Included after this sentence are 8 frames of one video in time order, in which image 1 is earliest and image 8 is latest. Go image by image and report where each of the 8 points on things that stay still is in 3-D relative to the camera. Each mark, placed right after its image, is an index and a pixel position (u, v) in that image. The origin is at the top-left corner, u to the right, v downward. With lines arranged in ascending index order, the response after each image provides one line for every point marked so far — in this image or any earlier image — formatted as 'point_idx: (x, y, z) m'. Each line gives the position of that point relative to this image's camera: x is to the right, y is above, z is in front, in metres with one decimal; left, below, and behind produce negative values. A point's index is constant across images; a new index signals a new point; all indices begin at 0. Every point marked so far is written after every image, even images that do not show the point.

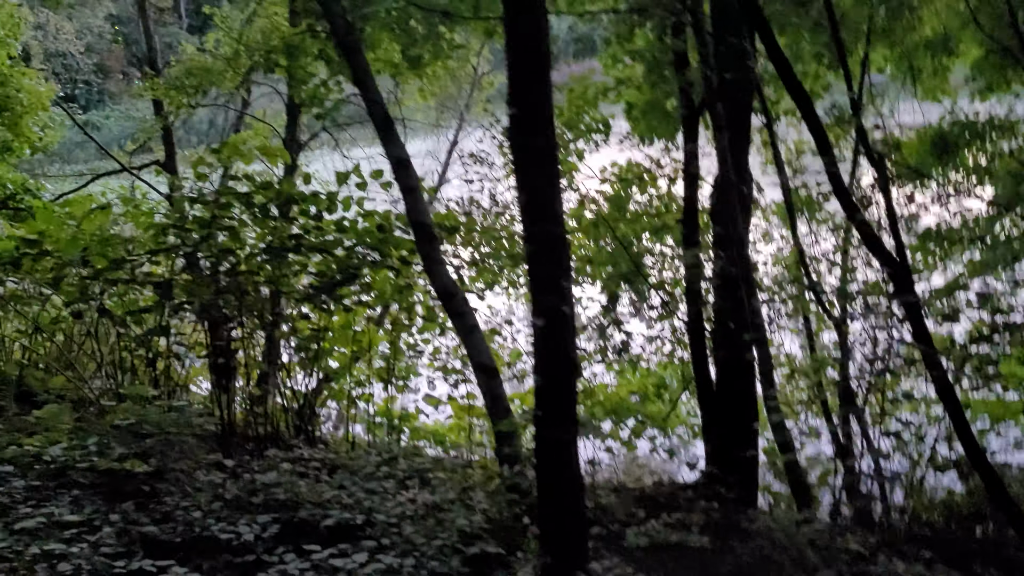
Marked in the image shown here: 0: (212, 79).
0: (-3.0, +2.1, +7.4) m
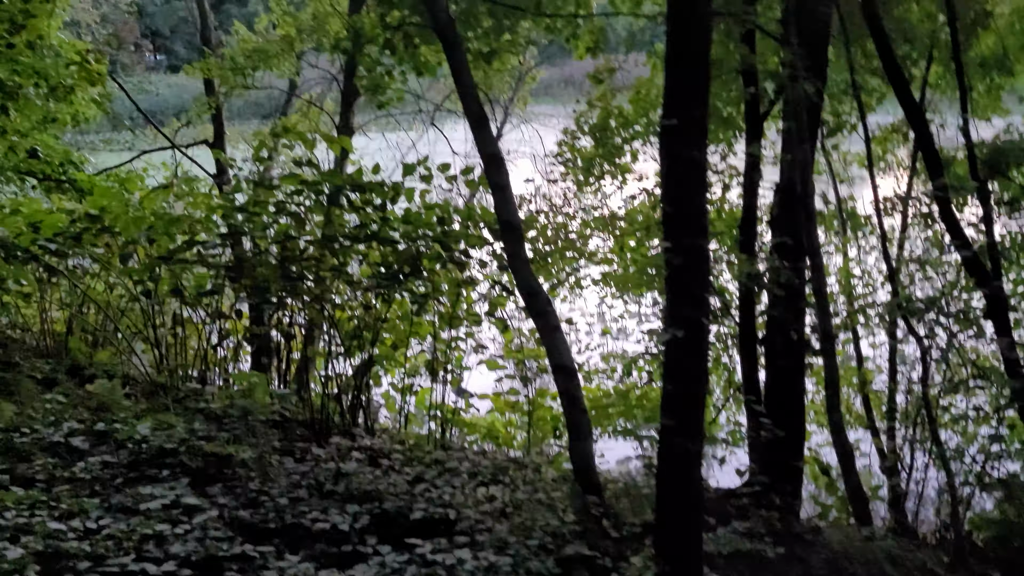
0: (-2.4, +2.3, +7.4) m
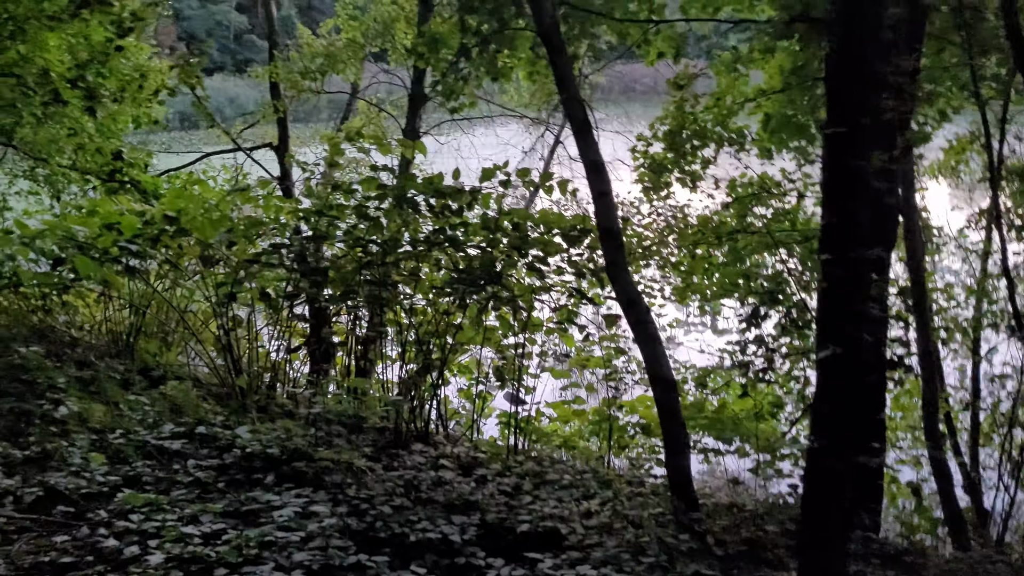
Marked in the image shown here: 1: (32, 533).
0: (-1.8, +2.2, +7.4) m
1: (-1.8, -0.9, +2.8) m
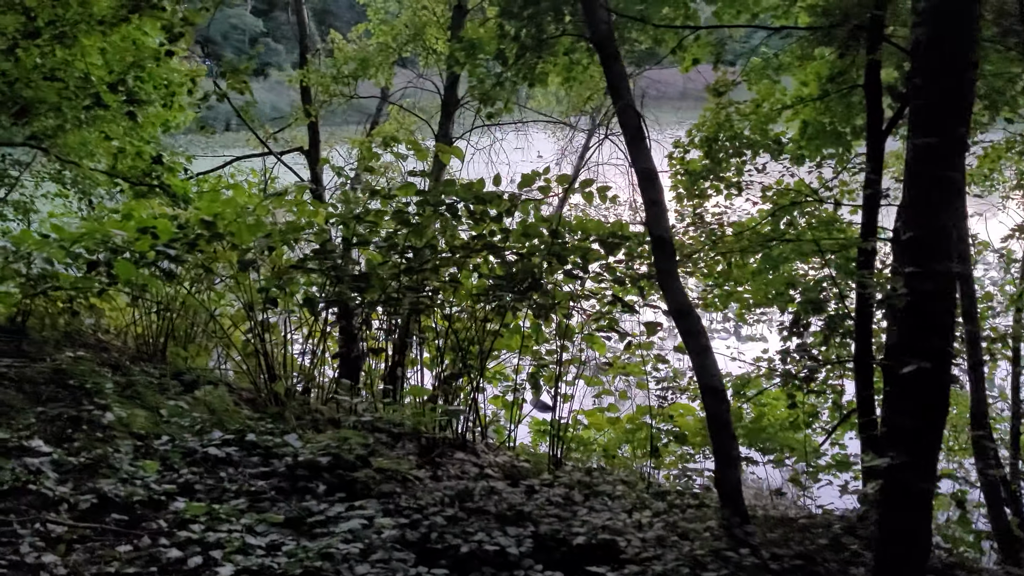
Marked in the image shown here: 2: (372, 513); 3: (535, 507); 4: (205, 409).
0: (-1.4, +2.2, +7.4) m
1: (-1.6, -0.9, +2.8) m
2: (-0.6, -1.0, +3.3) m
3: (+0.1, -1.0, +3.5) m
4: (-2.1, -0.8, +5.0) m
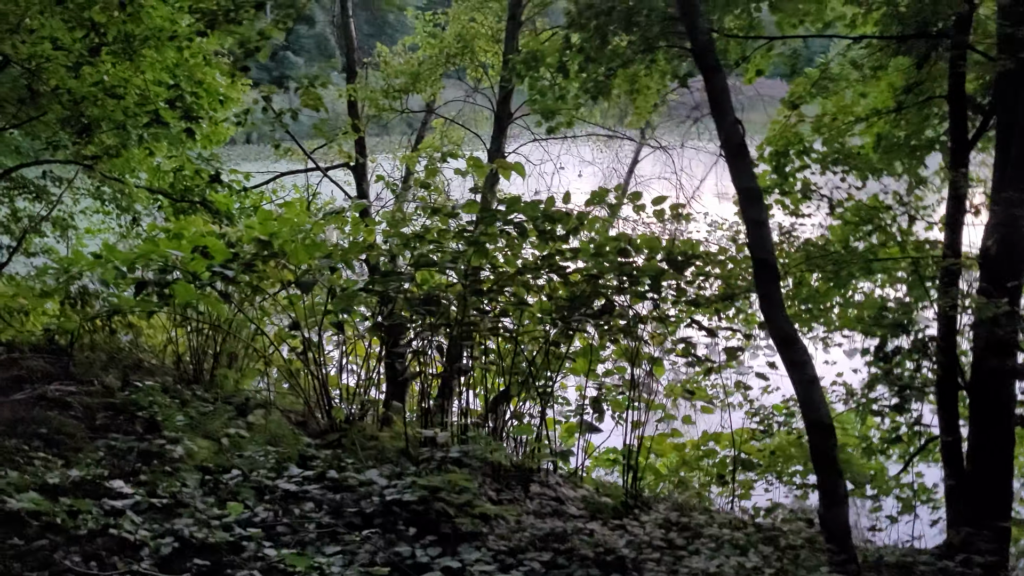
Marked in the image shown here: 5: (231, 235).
0: (-0.9, +2.0, +7.3) m
1: (-1.2, -1.1, +2.6) m
2: (-0.2, -1.1, +3.1) m
3: (+0.5, -1.1, +3.3) m
4: (-1.6, -1.0, +4.8) m
5: (-2.3, +0.4, +6.0) m
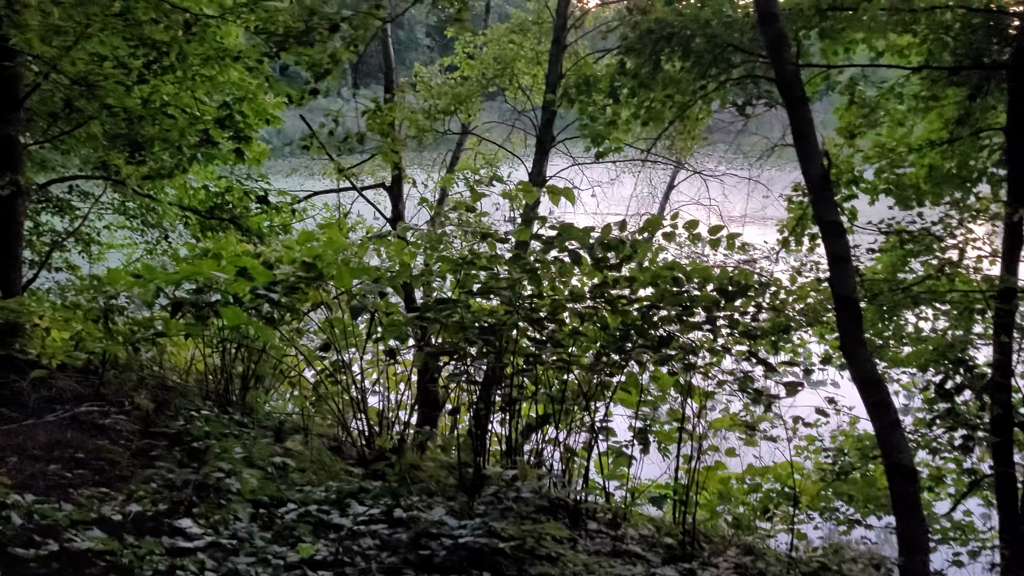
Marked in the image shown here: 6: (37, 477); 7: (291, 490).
0: (-0.5, +1.8, +7.2) m
1: (-0.9, -1.2, +2.5) m
2: (+0.1, -1.2, +2.9) m
3: (+0.8, -1.3, +3.1) m
4: (-1.3, -1.1, +4.7) m
5: (-1.9, +0.3, +5.9) m
6: (-2.5, -1.0, +3.9) m
7: (-1.2, -1.1, +4.0) m
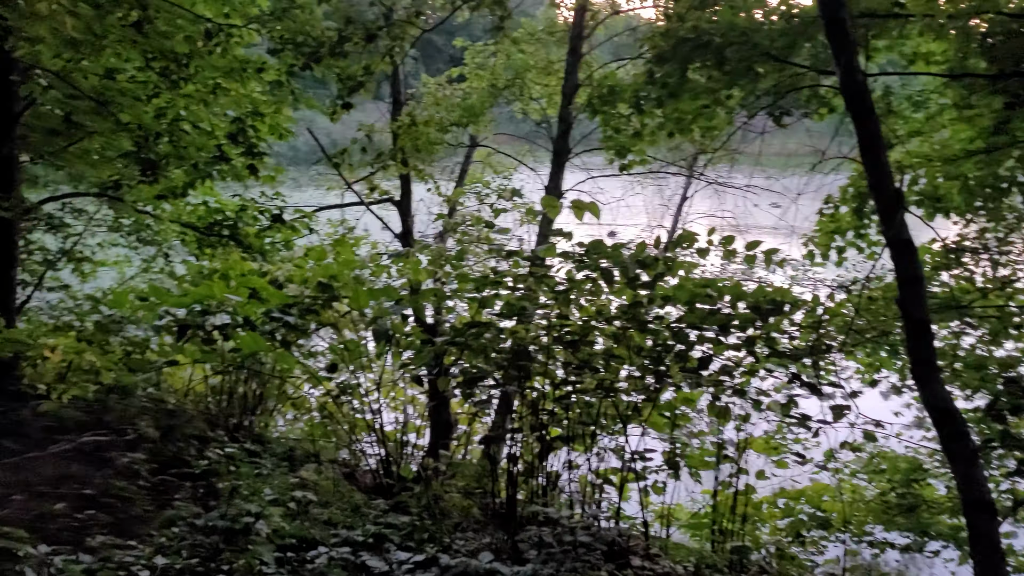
0: (-0.4, +1.6, +7.0) m
1: (-0.6, -1.3, +2.2) m
2: (+0.3, -1.4, +2.7) m
3: (+1.1, -1.4, +2.9) m
4: (-1.1, -1.3, +4.5) m
5: (-1.7, +0.1, +5.6) m
6: (-2.3, -1.1, +3.6) m
7: (-1.0, -1.2, +3.7) m
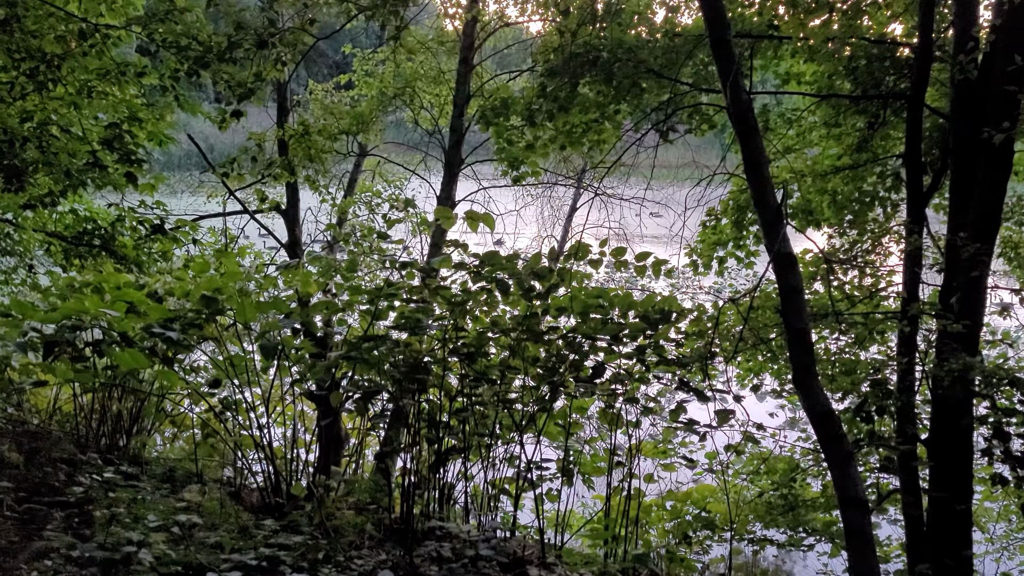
0: (-1.4, +1.5, +6.9) m
1: (-0.9, -1.3, +2.1) m
2: (0.0, -1.4, +2.7) m
3: (+0.7, -1.4, +3.0) m
4: (-1.7, -1.3, +4.2) m
5: (-2.5, 0.0, +5.3) m
6: (-2.7, -1.2, +3.3) m
7: (-1.4, -1.3, +3.5) m
